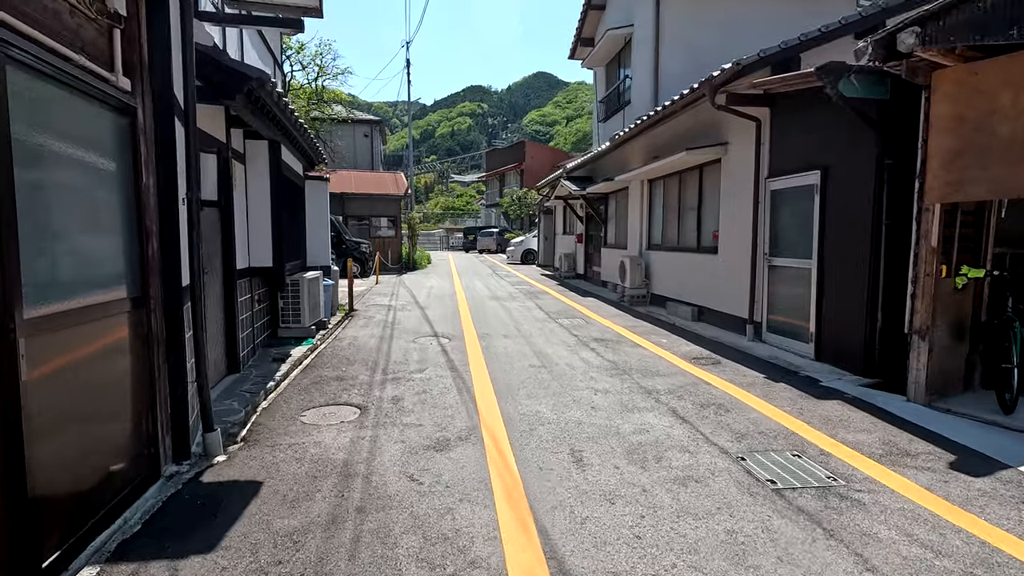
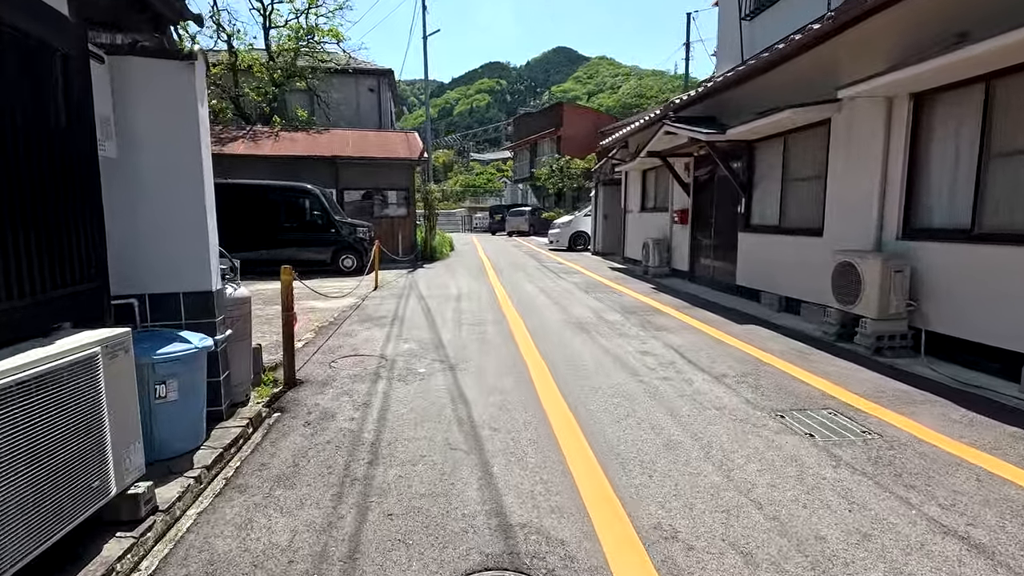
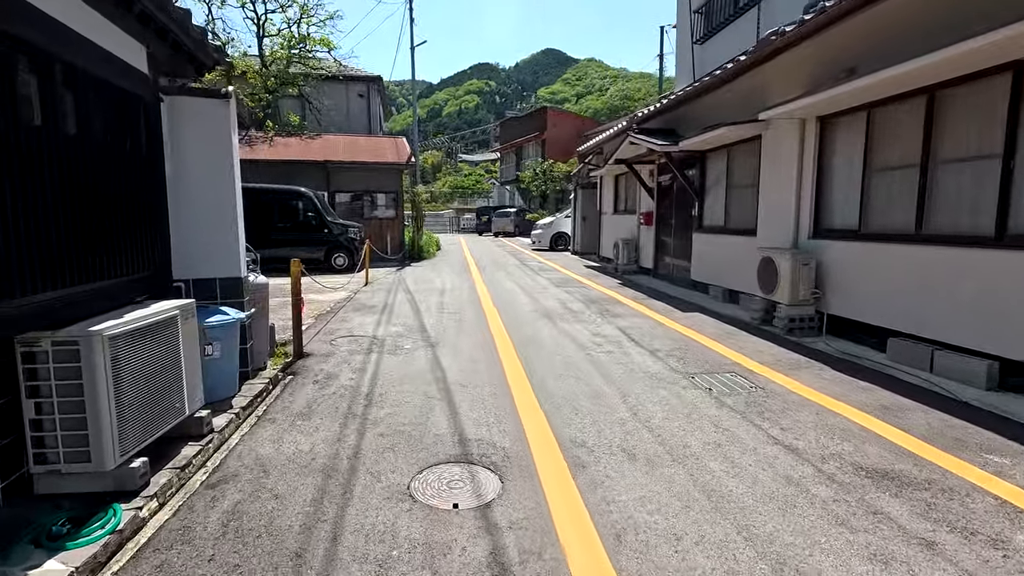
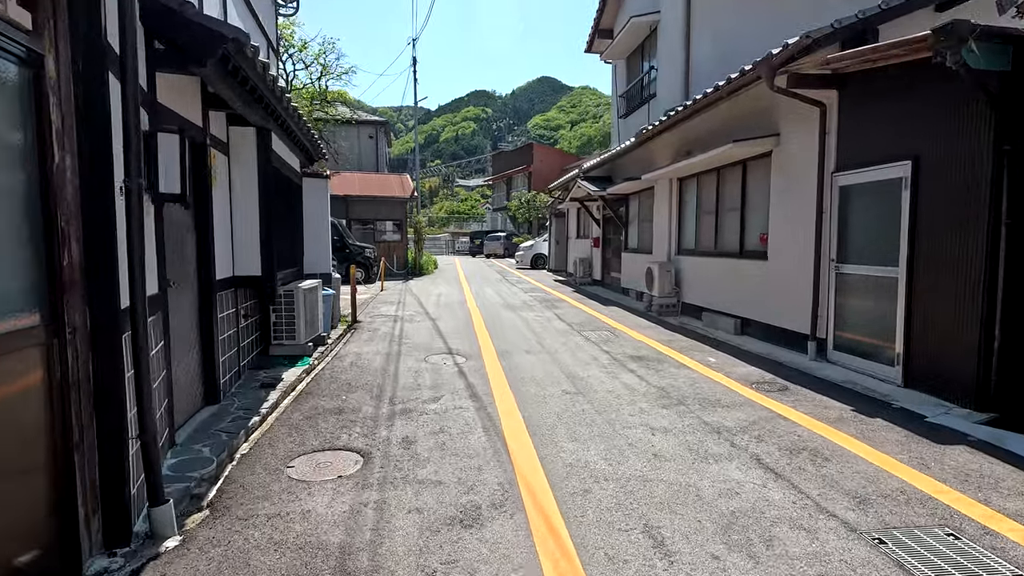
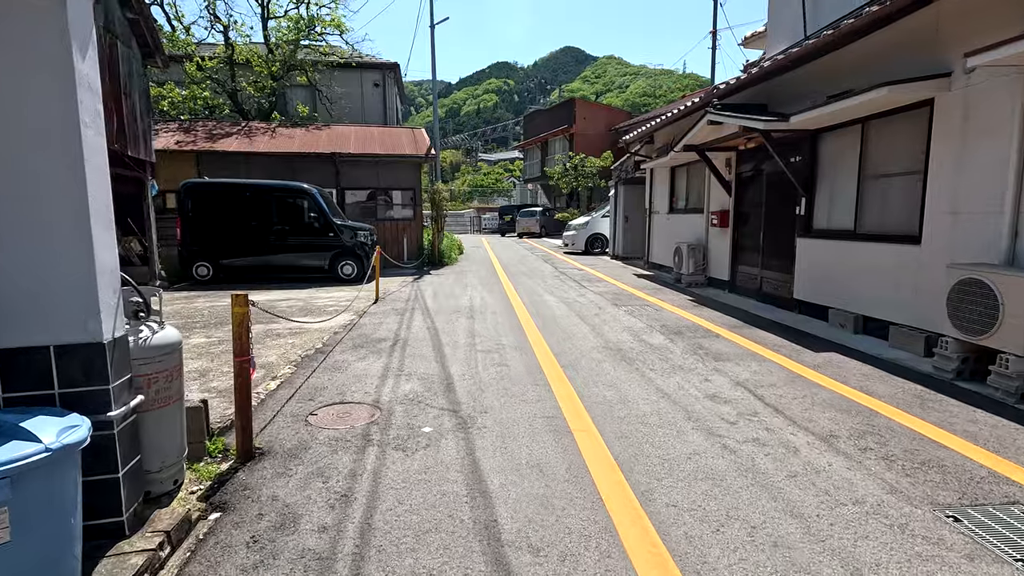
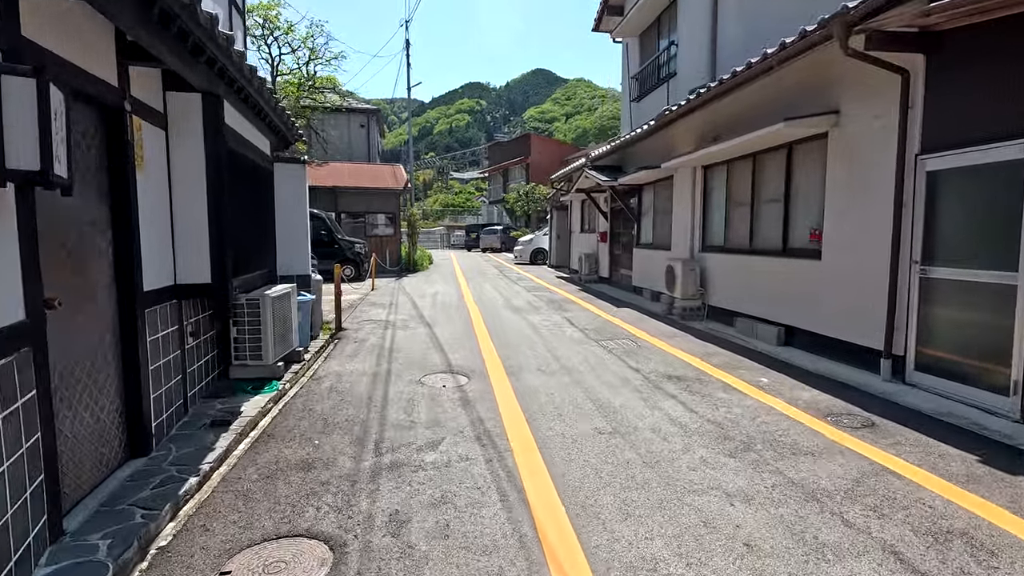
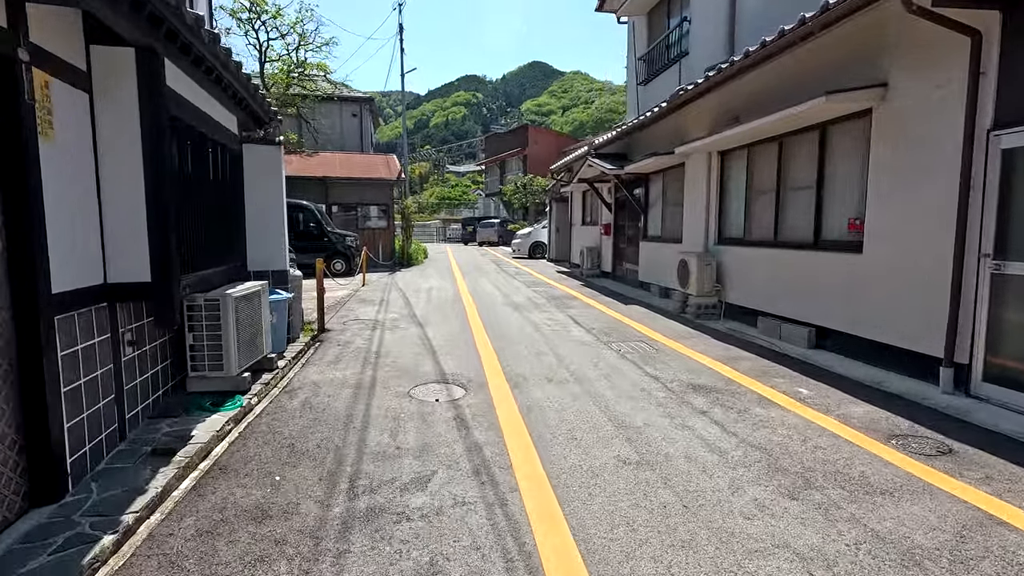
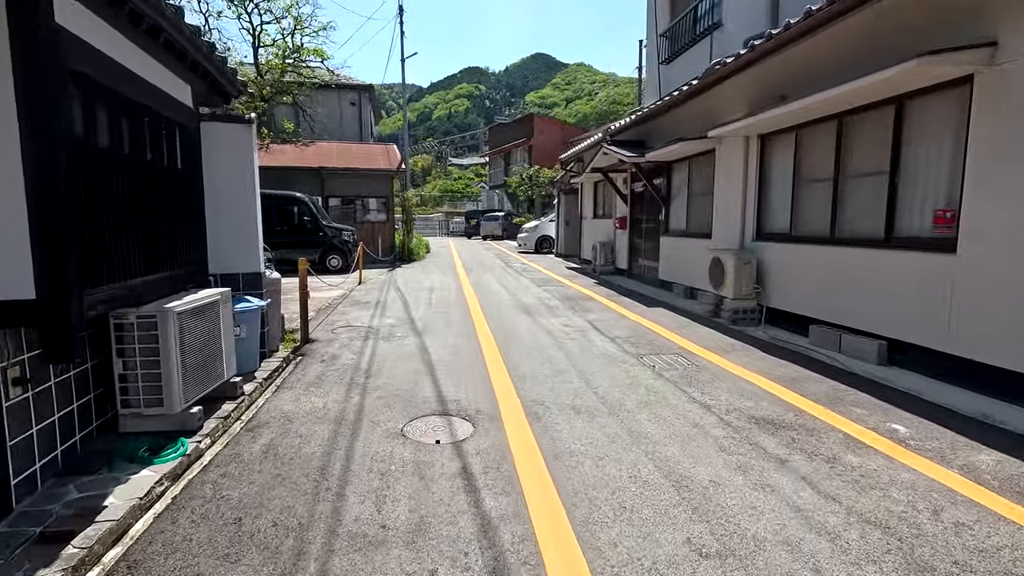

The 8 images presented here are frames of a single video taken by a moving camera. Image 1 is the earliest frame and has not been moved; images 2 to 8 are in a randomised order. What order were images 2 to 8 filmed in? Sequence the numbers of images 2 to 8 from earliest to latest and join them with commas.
4, 6, 7, 8, 3, 2, 5
